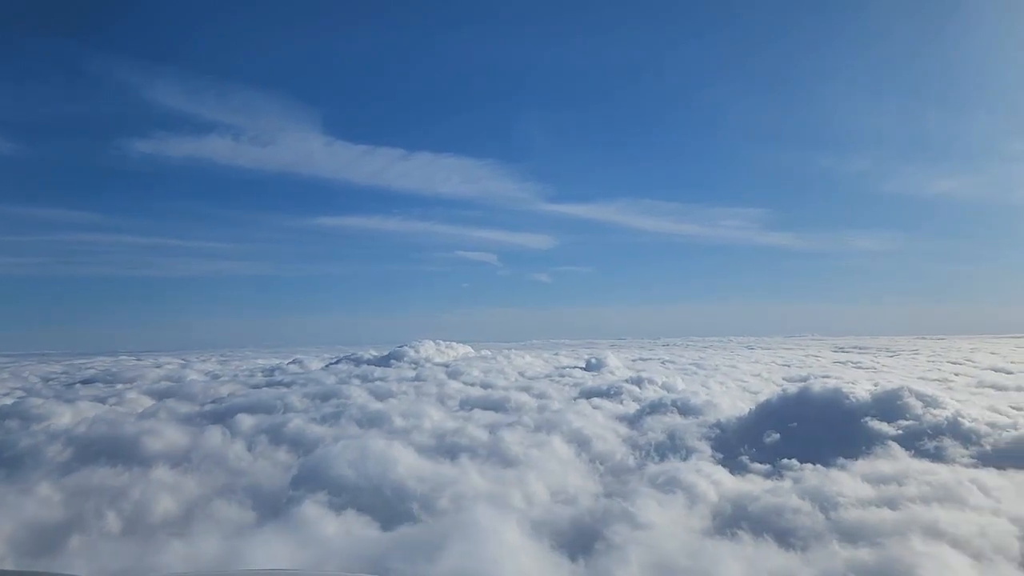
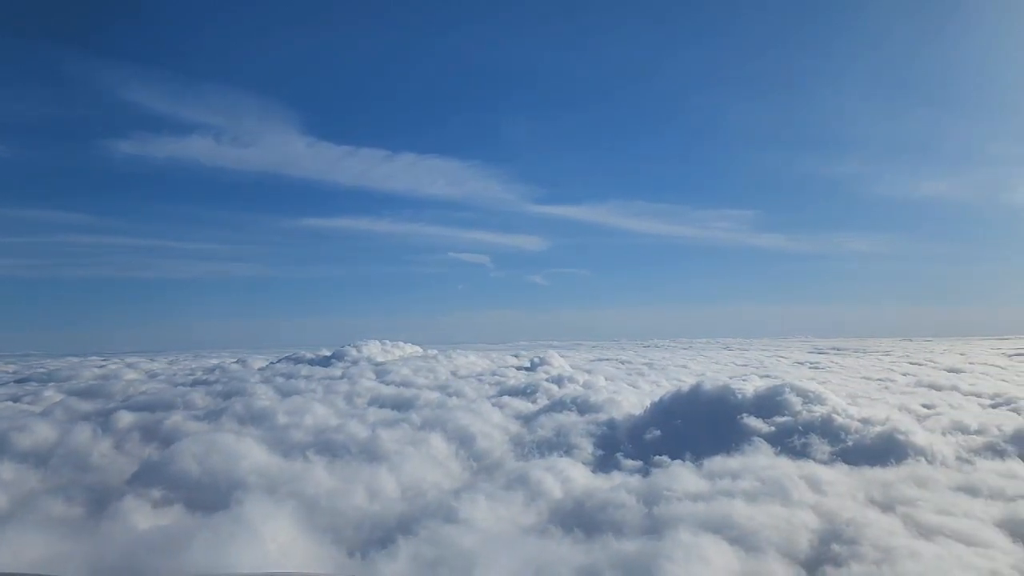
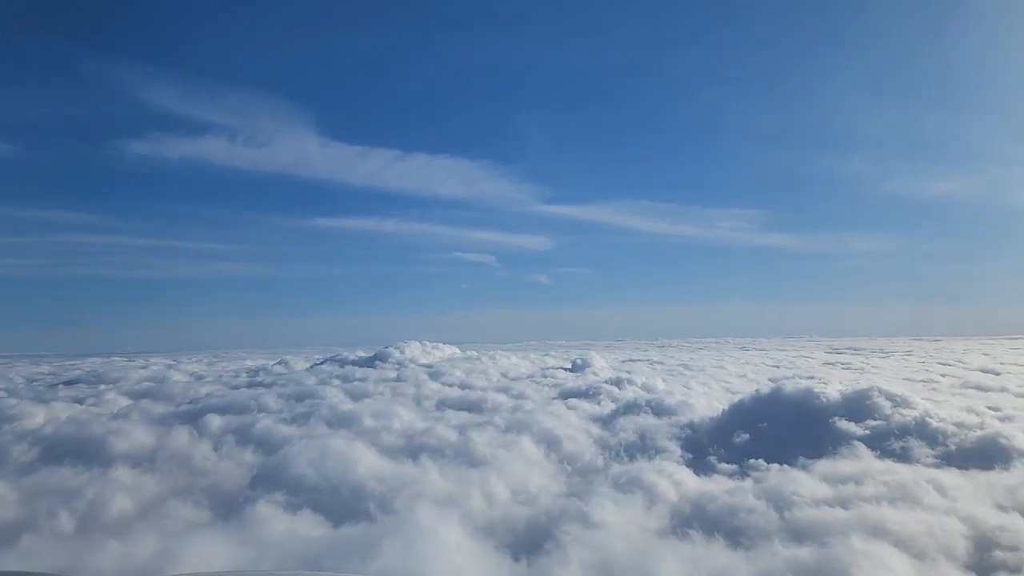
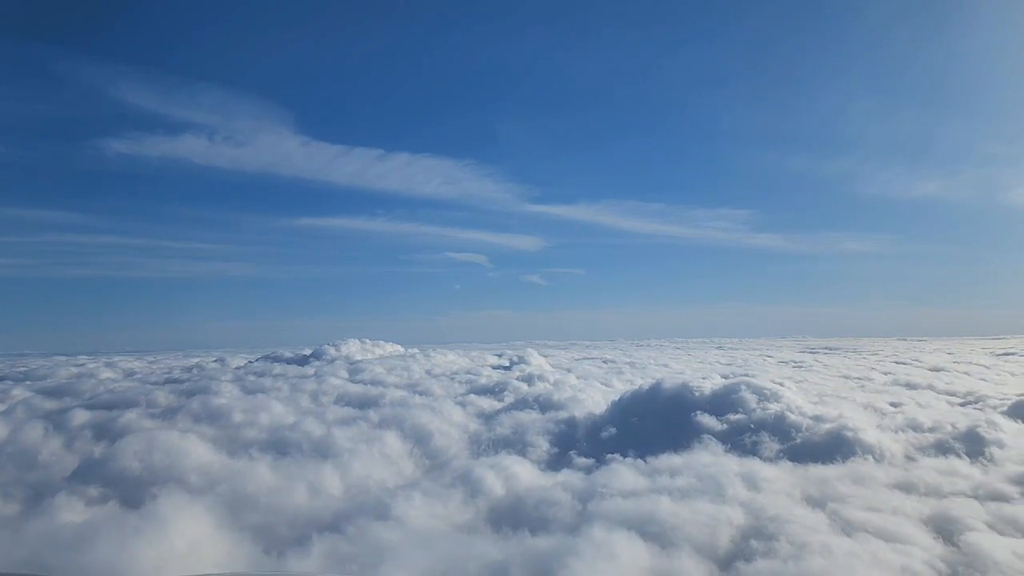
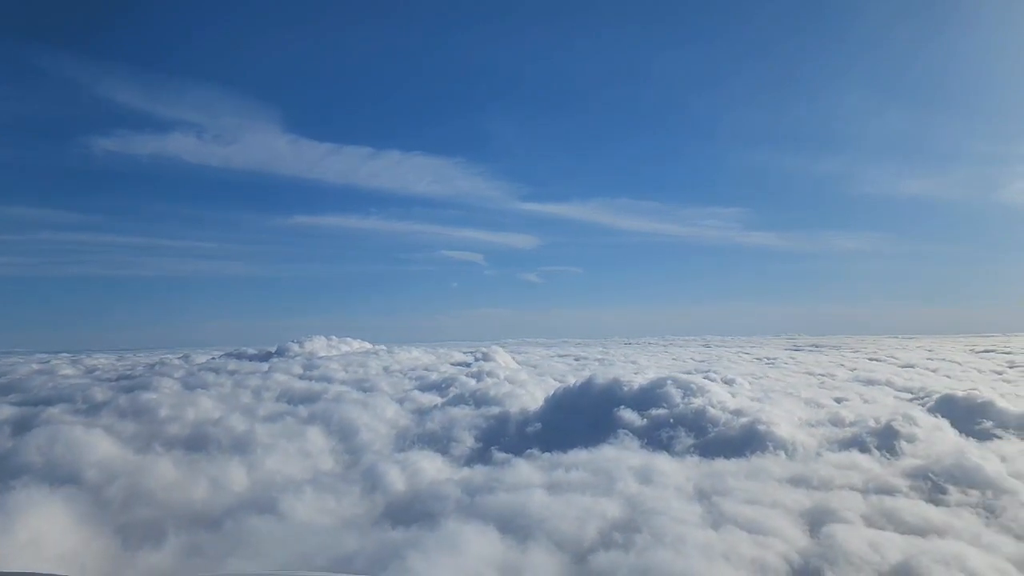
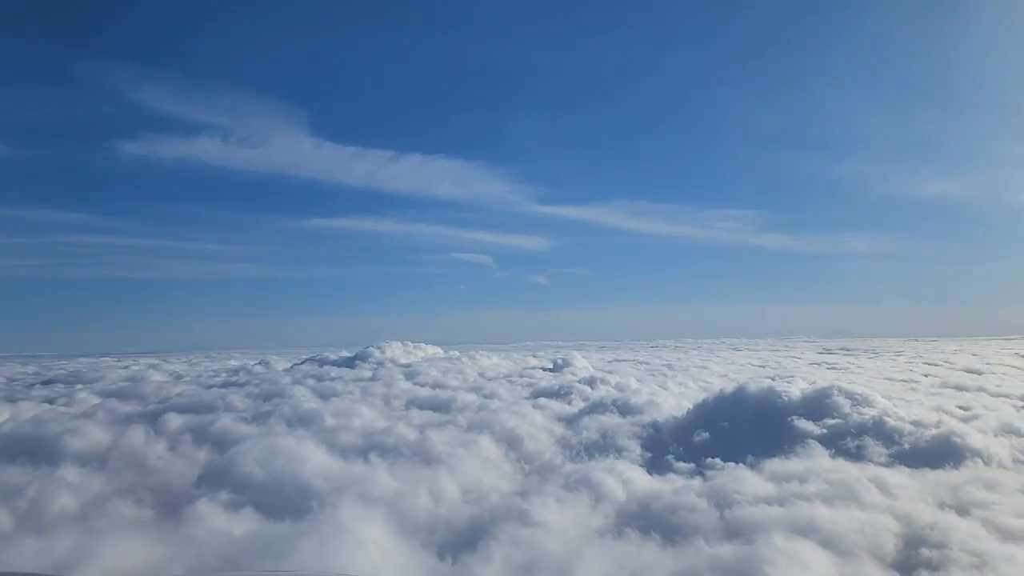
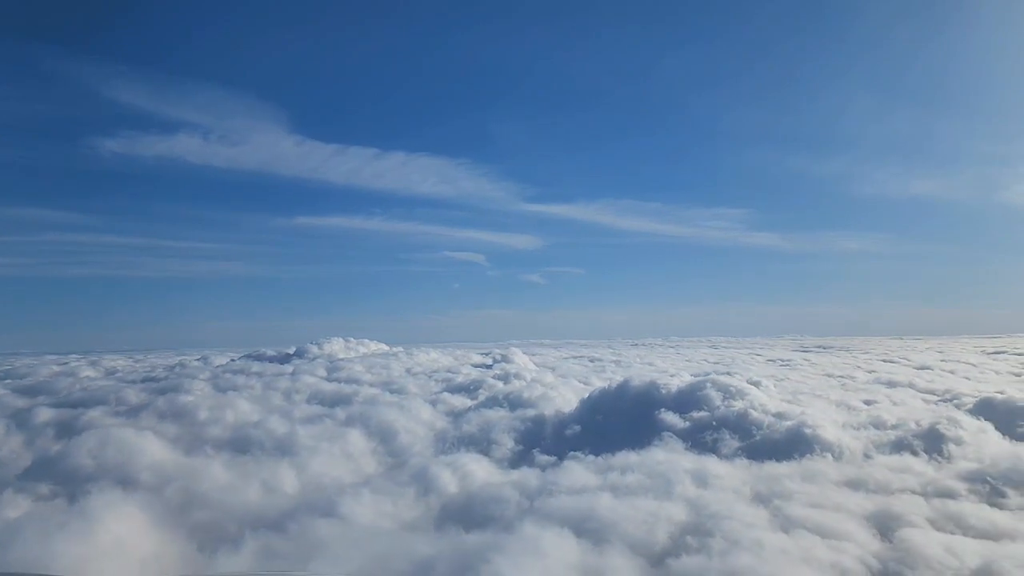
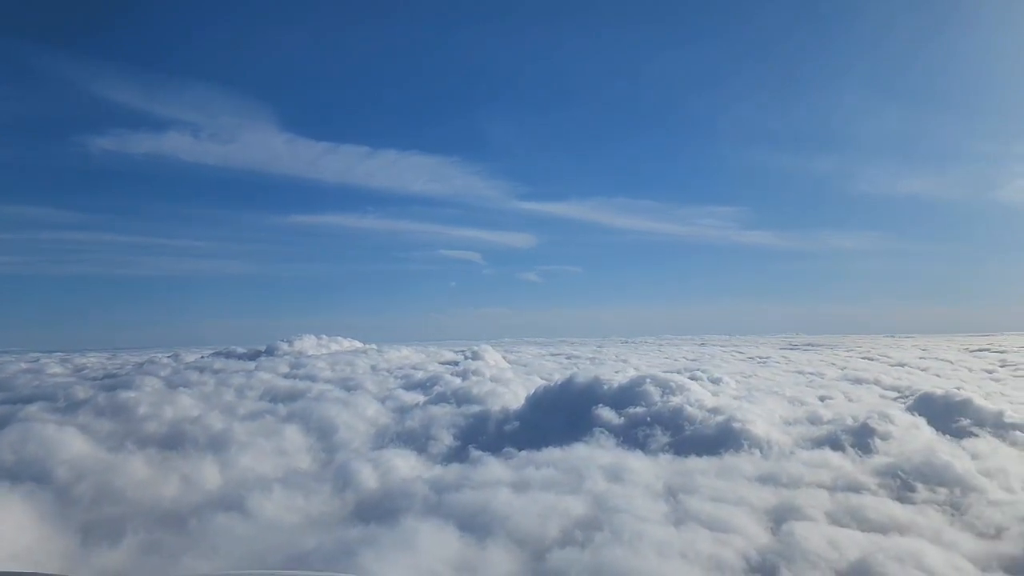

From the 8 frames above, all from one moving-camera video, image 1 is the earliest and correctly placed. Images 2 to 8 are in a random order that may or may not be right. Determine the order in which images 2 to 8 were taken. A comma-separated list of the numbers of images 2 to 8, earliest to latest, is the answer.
3, 6, 2, 4, 7, 5, 8
